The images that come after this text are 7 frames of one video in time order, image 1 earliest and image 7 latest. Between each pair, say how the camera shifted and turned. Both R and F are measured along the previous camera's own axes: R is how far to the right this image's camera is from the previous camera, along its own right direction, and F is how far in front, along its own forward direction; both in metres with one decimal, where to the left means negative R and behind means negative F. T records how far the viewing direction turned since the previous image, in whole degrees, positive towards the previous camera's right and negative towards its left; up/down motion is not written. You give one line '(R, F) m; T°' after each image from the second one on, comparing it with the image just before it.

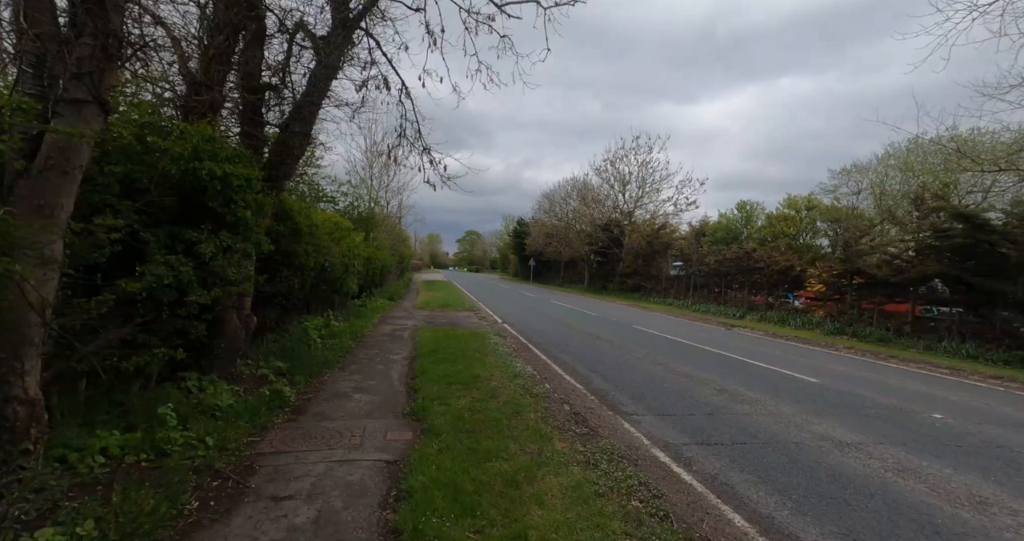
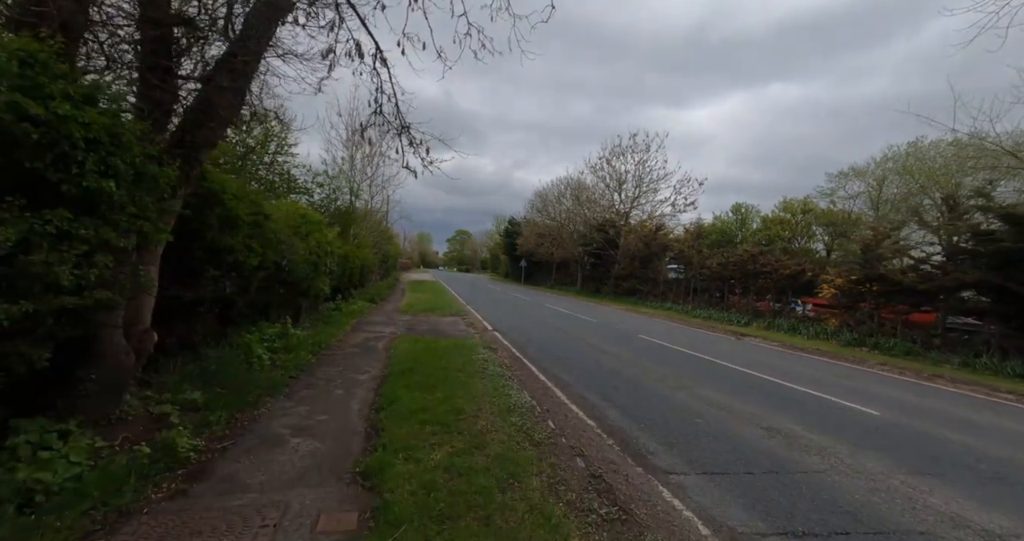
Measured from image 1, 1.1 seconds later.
(-0.1, +1.6) m; +1°
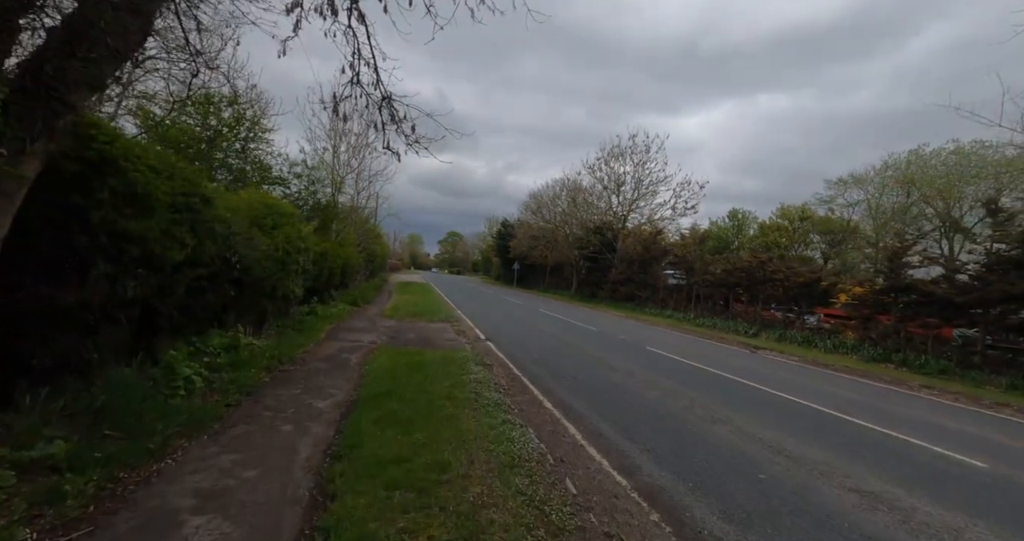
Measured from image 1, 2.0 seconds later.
(-0.1, +1.5) m; +1°
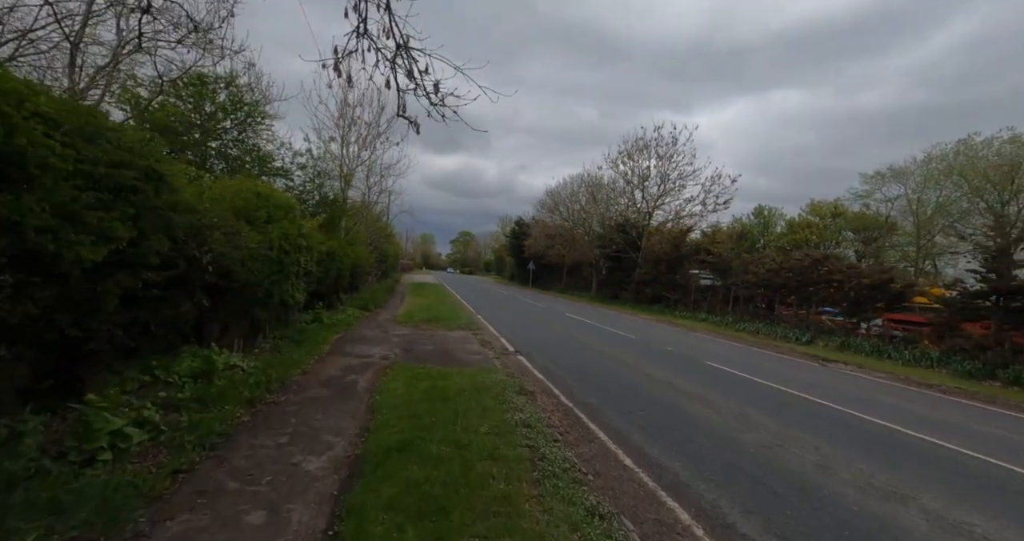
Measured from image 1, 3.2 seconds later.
(-0.5, +1.9) m; -1°
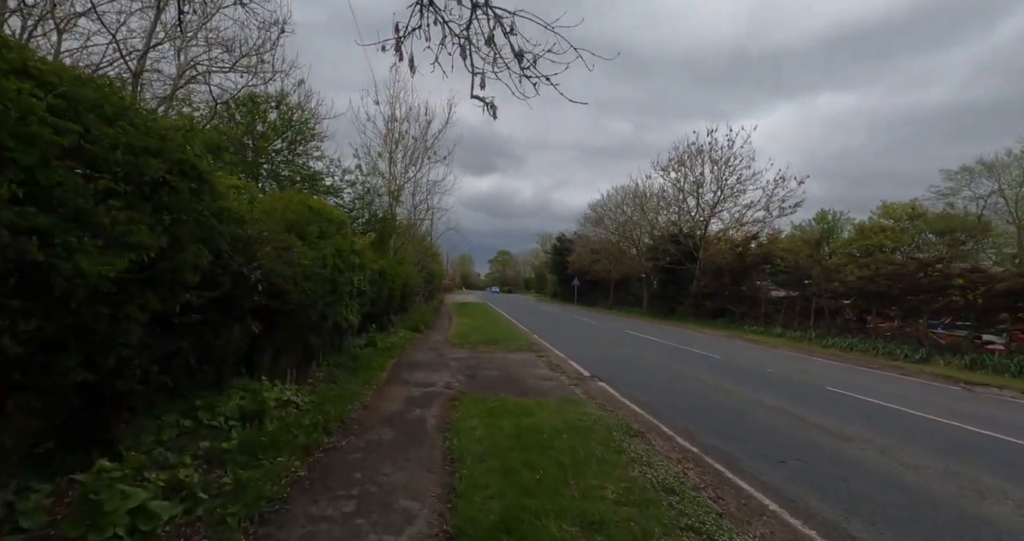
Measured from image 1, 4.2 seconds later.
(-0.7, +1.2) m; -5°
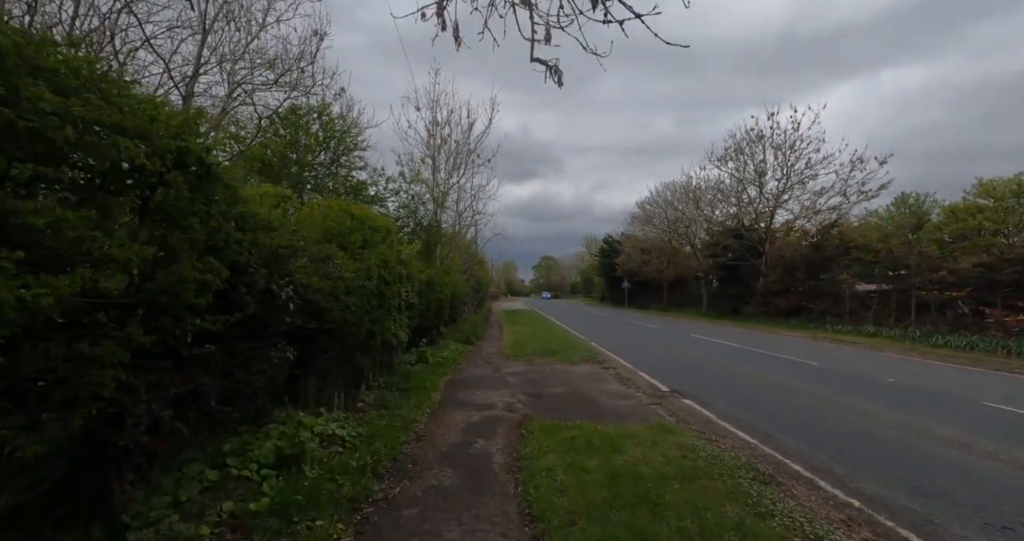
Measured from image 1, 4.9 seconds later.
(-0.3, +1.1) m; -5°
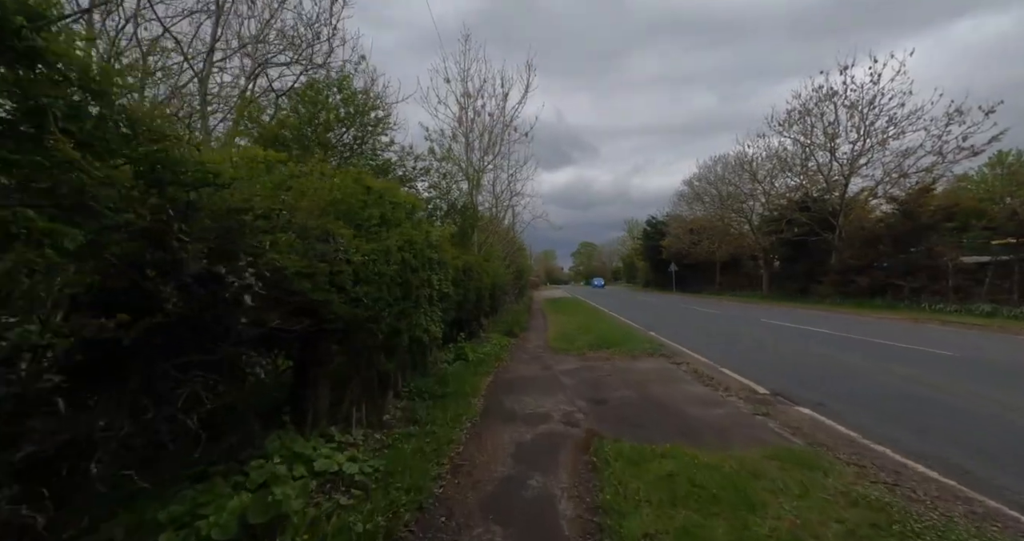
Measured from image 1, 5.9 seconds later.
(-0.2, +1.8) m; -5°
